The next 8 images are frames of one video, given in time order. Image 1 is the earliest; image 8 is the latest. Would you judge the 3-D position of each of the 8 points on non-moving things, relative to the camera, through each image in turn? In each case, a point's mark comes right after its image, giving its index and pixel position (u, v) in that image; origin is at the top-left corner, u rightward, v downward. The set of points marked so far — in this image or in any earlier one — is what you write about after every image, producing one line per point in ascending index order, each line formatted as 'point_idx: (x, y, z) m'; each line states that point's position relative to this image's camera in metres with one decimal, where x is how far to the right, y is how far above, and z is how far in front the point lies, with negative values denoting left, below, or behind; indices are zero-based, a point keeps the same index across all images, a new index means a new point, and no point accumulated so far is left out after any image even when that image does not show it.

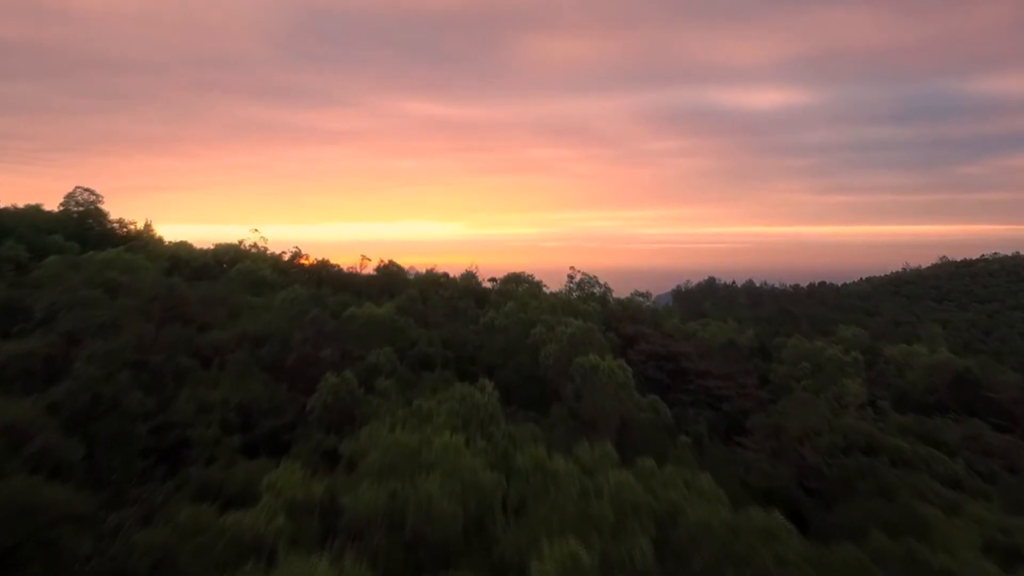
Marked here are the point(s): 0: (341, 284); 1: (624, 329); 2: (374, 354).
0: (-2.4, 0.0, +12.8) m
1: (+1.7, -0.6, +13.8) m
2: (-1.2, -0.6, +8.0) m
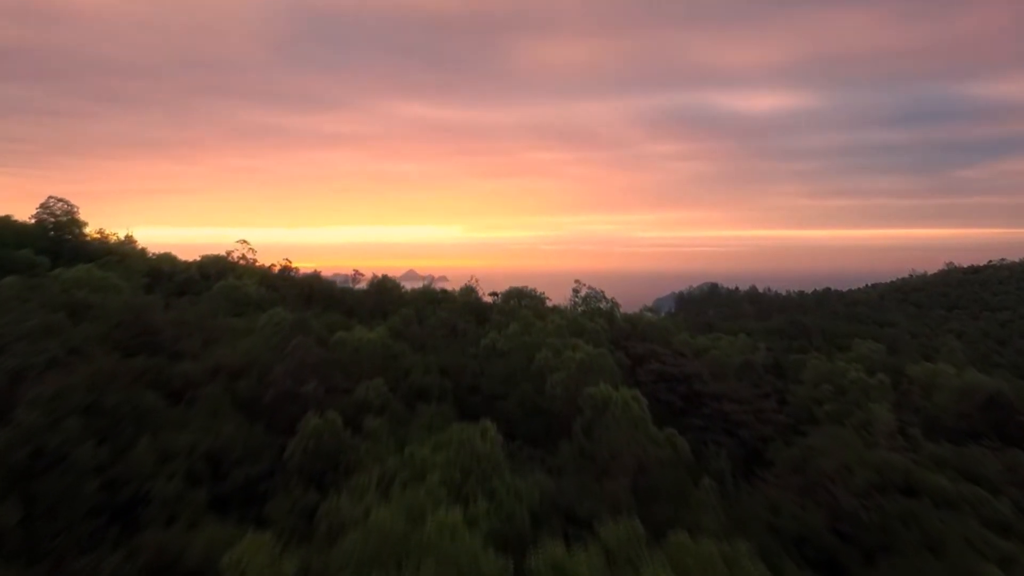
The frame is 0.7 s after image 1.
0: (-2.3, -0.2, +12.0) m
1: (+1.7, -0.8, +13.0) m
2: (-1.2, -0.8, +7.2) m
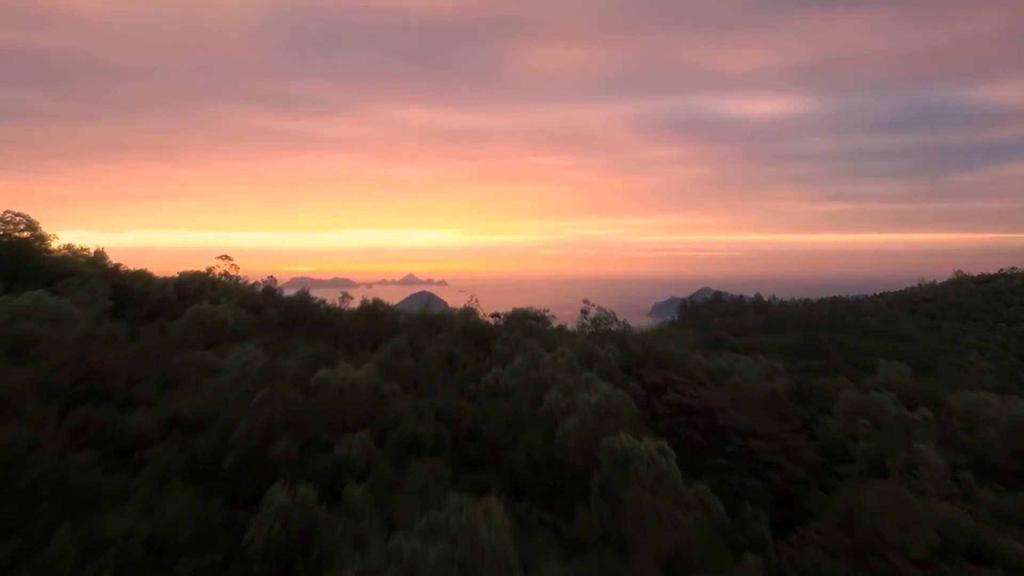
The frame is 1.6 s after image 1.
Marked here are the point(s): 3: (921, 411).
0: (-2.3, -0.5, +10.9) m
1: (+1.8, -1.1, +11.9) m
2: (-1.1, -1.1, +6.1) m
3: (+4.9, -1.5, +11.0) m
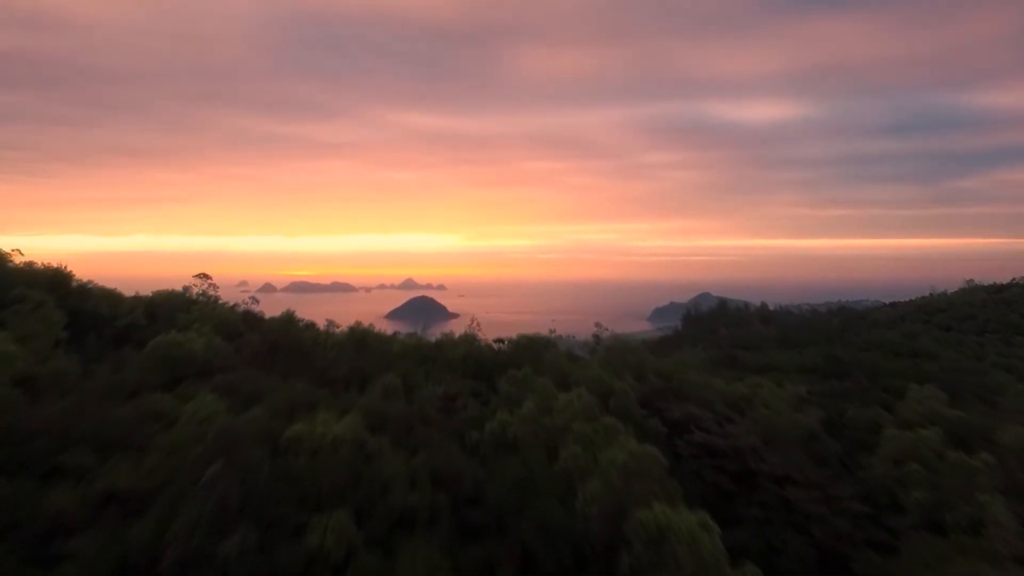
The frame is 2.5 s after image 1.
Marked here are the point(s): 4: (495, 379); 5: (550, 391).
0: (-2.2, -0.8, +9.7) m
1: (+1.9, -1.4, +10.7) m
2: (-1.0, -1.3, +4.9) m
3: (+5.0, -1.8, +9.8) m
4: (-0.2, -0.9, +9.6) m
5: (+0.3, -0.9, +8.2) m
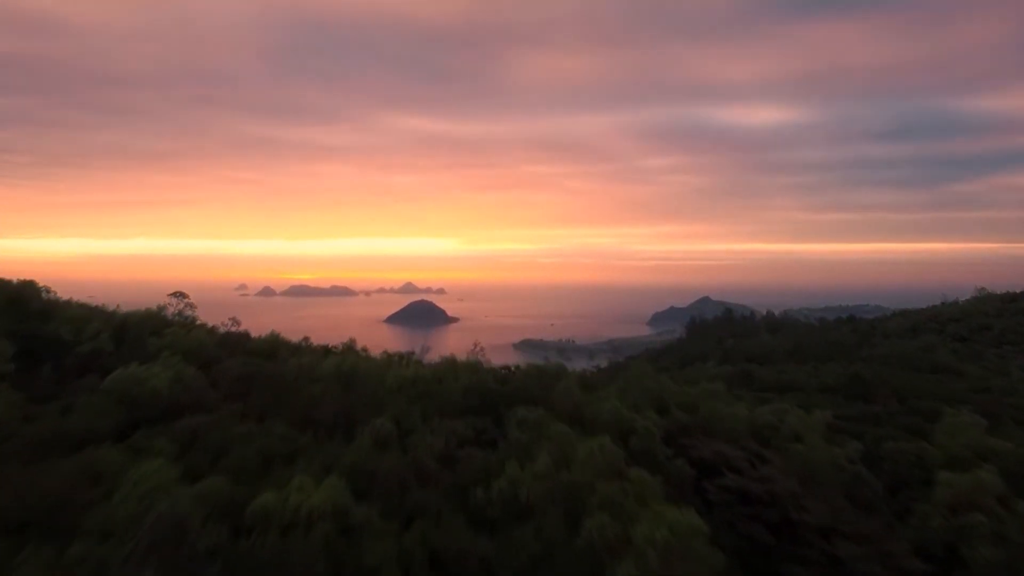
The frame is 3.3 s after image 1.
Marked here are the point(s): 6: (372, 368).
0: (-2.1, -1.0, +8.5) m
1: (+1.9, -1.7, +9.6) m
2: (-1.0, -1.5, +3.8) m
3: (+5.1, -2.0, +8.7) m
4: (-0.1, -1.1, +8.4) m
5: (+0.4, -1.2, +7.1) m
6: (-1.4, -0.8, +9.4) m
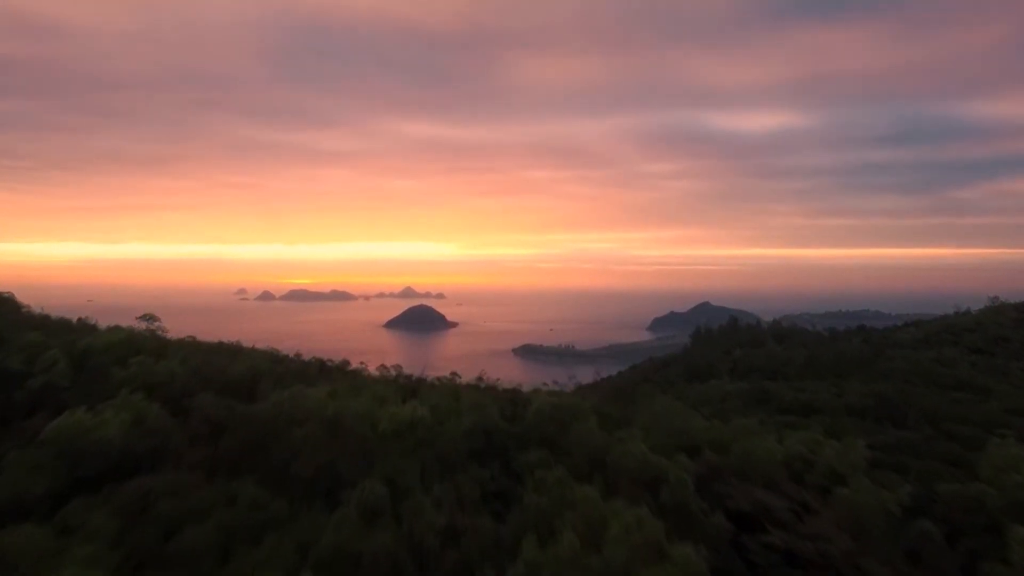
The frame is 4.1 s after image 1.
0: (-2.0, -1.2, +7.3) m
1: (+2.0, -1.9, +8.4) m
2: (-0.9, -1.8, +2.6) m
3: (+5.2, -2.3, +7.5) m
4: (0.0, -1.4, +7.3) m
5: (+0.5, -1.4, +5.9) m
6: (-1.3, -1.1, +8.2) m
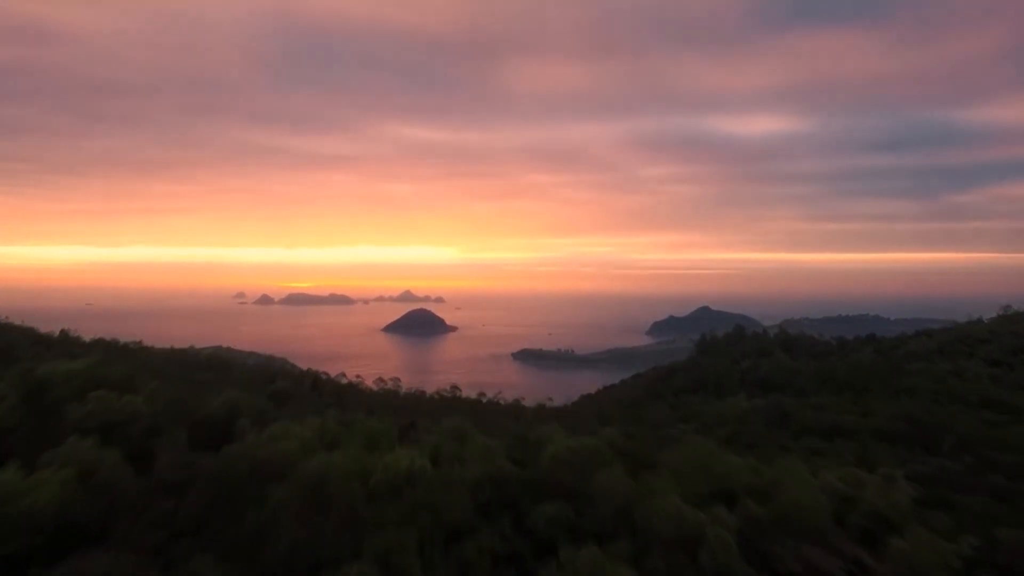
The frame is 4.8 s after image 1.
0: (-1.9, -1.4, +6.2) m
1: (+2.1, -2.1, +7.3) m
2: (-0.7, -1.9, +1.5) m
3: (+5.3, -2.5, +6.4) m
4: (+0.1, -1.6, +6.1) m
5: (+0.6, -1.6, +4.8) m
6: (-1.2, -1.3, +7.1) m
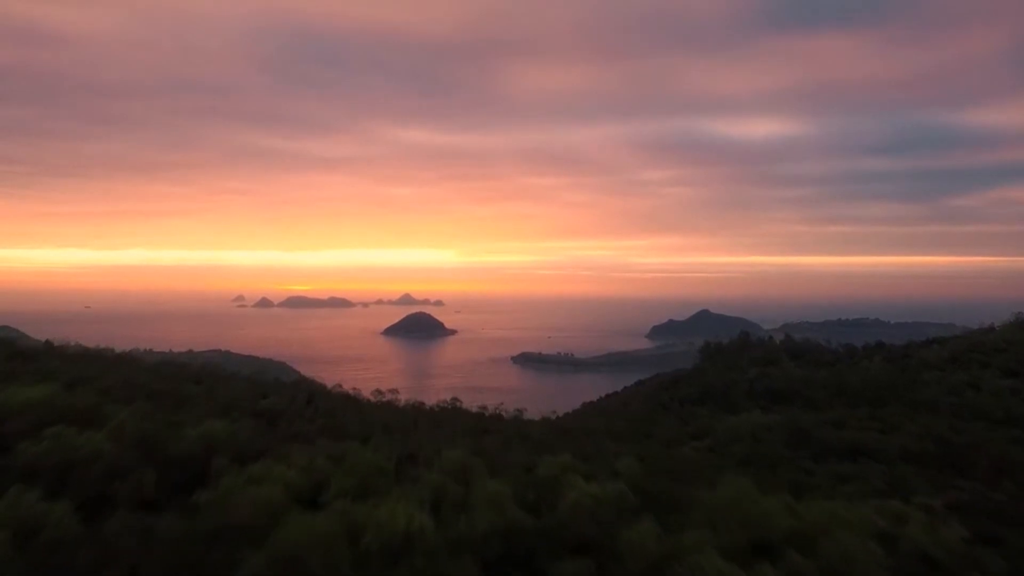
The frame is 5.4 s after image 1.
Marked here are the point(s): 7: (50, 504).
0: (-1.8, -1.6, +5.3) m
1: (+2.2, -2.3, +6.3) m
2: (-0.6, -2.1, +0.5) m
3: (+5.4, -2.7, +5.4) m
4: (+0.2, -1.8, +5.2) m
5: (+0.7, -1.8, +3.8) m
6: (-1.1, -1.4, +6.1) m
7: (-3.0, -1.4, +5.8) m
